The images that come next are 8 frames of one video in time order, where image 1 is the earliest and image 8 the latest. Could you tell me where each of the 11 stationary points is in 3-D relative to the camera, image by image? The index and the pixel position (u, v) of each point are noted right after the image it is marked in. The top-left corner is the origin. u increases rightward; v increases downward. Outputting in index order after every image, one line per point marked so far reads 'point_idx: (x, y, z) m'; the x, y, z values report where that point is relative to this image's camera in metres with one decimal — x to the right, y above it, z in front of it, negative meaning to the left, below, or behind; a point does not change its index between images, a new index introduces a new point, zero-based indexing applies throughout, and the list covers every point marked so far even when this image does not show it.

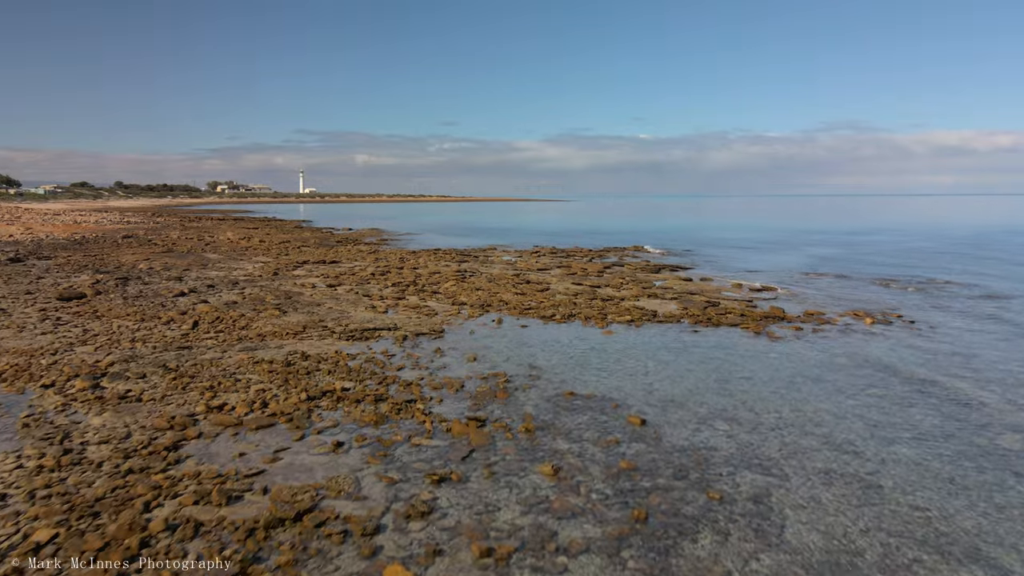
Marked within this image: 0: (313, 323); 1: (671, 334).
0: (-8.5, -1.5, +11.0) m
1: (+6.5, -1.9, +10.6) m
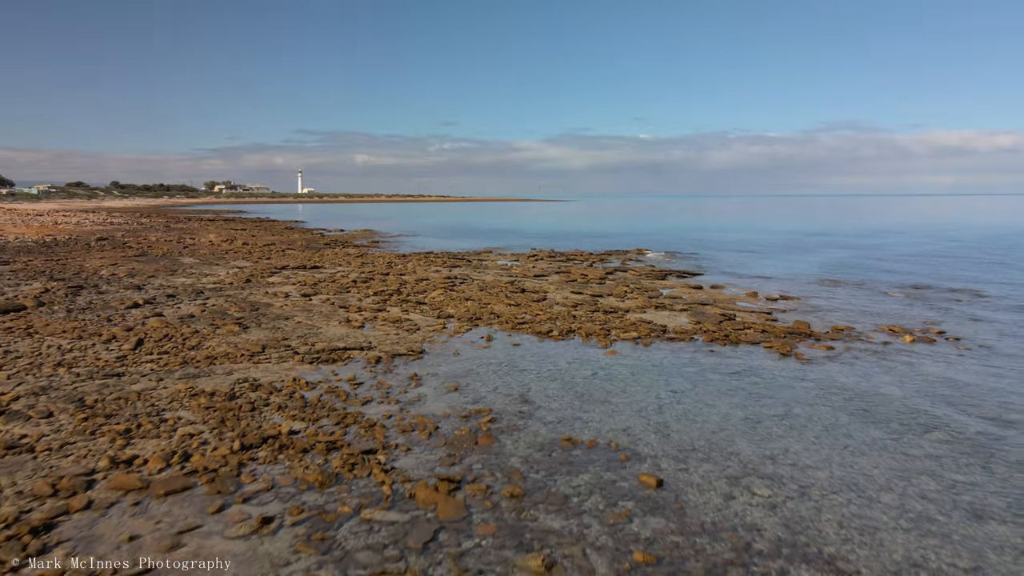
0: (-8.8, -2.0, +9.7) m
1: (+6.1, -2.4, +9.2) m
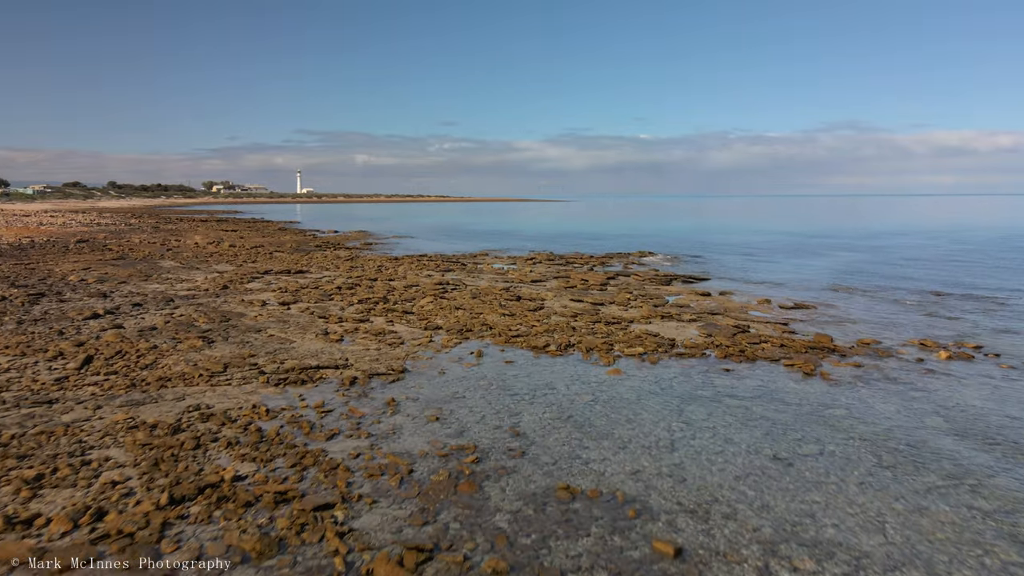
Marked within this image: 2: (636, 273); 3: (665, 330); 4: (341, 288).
0: (-9.1, -2.3, +8.7) m
1: (+5.9, -2.8, +8.2) m
2: (+8.5, +1.0, +17.9) m
3: (+6.4, -1.7, +10.8) m
4: (-9.7, 0.0, +14.8) m
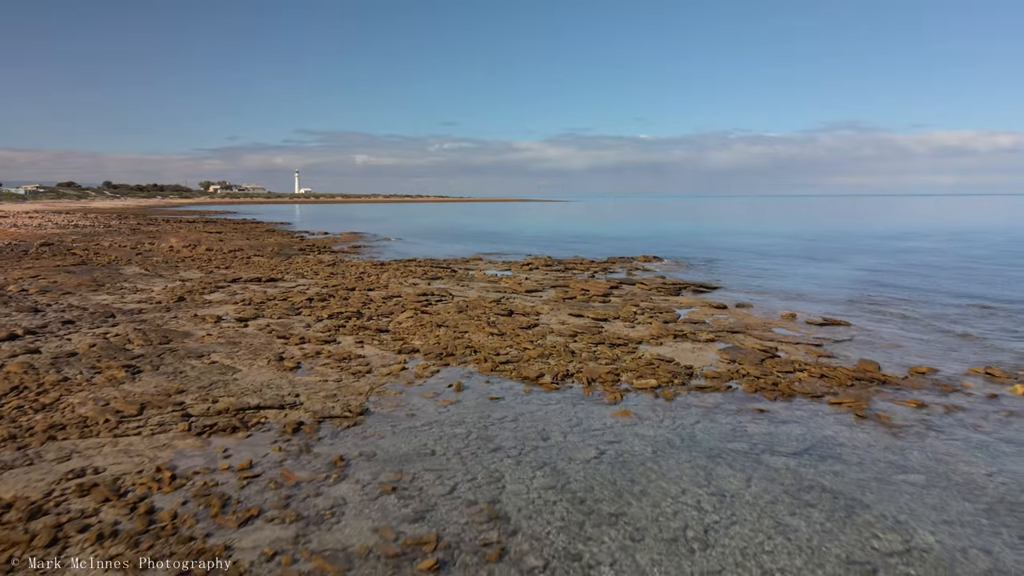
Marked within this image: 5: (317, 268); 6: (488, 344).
0: (-9.5, -2.9, +7.1) m
1: (+5.4, -3.4, +6.6) m
2: (+8.1, +0.4, +16.4) m
3: (+5.9, -2.3, +9.2) m
4: (-10.1, -0.6, +13.2) m
5: (-14.6, +1.5, +19.6) m
6: (-0.9, -2.1, +9.7) m
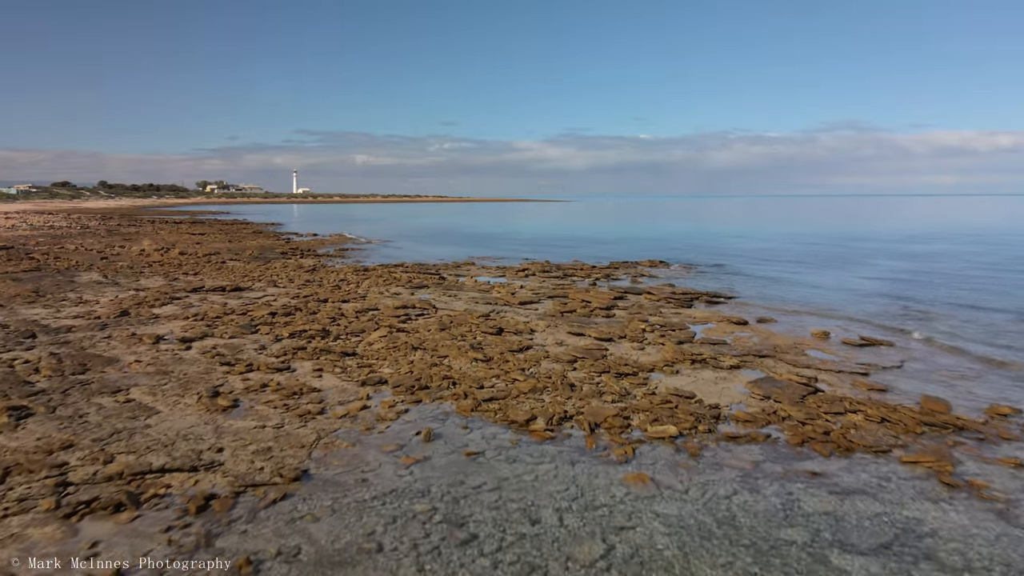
0: (-9.9, -3.5, +5.5) m
1: (+5.1, -3.9, +5.1) m
2: (+7.7, -0.2, +14.8) m
3: (+5.5, -2.9, +7.7) m
4: (-10.5, -1.2, +11.6) m
5: (-15.0, +0.9, +18.0) m
6: (-1.3, -2.6, +8.1) m
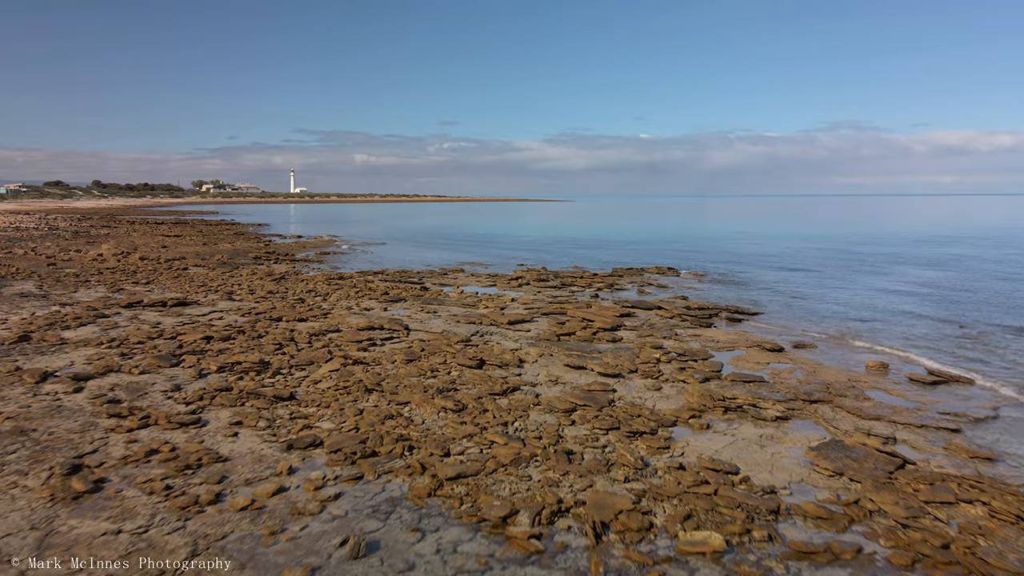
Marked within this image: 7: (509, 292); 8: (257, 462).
0: (-10.4, -4.2, +3.5) m
1: (+4.5, -4.6, +3.1) m
2: (+7.2, -0.8, +12.8) m
3: (+5.0, -3.6, +5.7) m
4: (-11.1, -1.8, +9.6) m
5: (-15.5, +0.2, +16.0) m
6: (-1.8, -3.3, +6.1) m
7: (-0.2, -0.2, +14.7) m
8: (-5.4, -3.7, +5.6) m
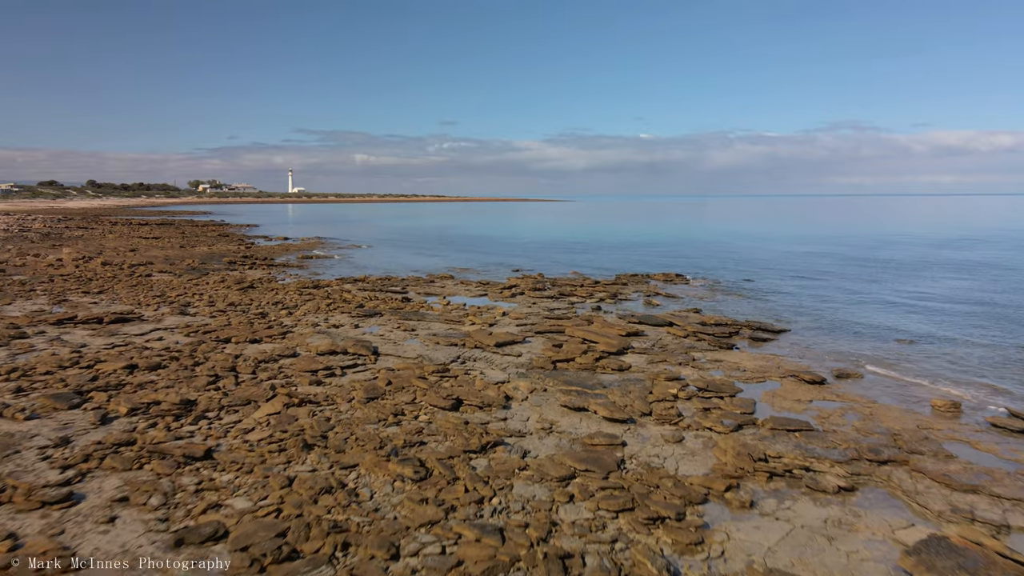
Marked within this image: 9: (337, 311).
0: (-10.8, -4.7, +1.9) m
1: (+4.1, -5.2, +1.5) m
2: (+6.8, -1.4, +11.2) m
3: (+4.6, -4.1, +4.1) m
4: (-11.5, -2.4, +8.0) m
5: (-15.9, -0.3, +14.3) m
6: (-2.2, -3.9, +4.5) m
7: (-0.6, -0.8, +13.1) m
8: (-5.9, -4.2, +4.0) m
9: (-8.3, -0.9, +12.3) m
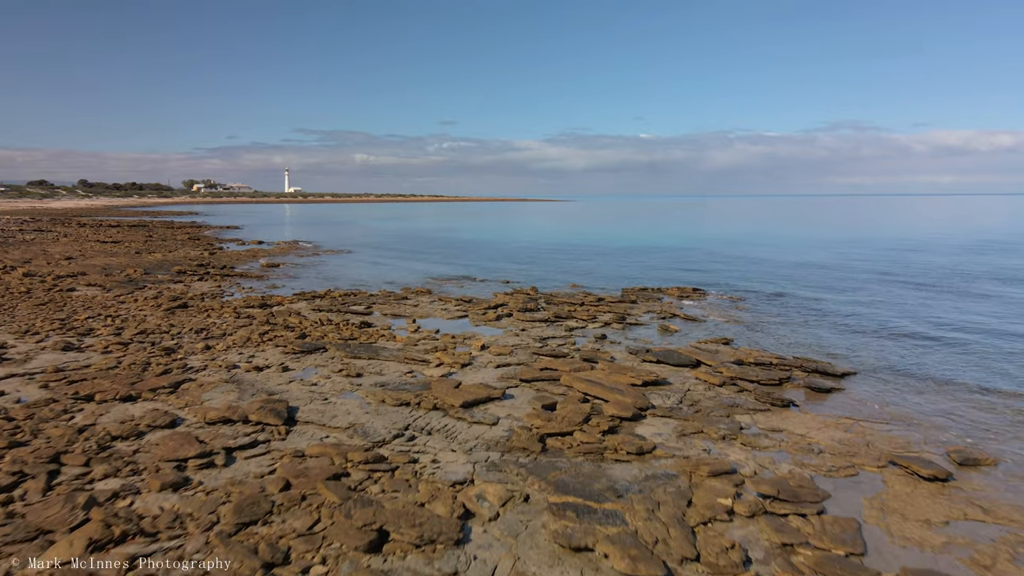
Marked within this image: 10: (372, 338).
0: (-11.5, -5.7, -0.7) m
1: (+3.4, -6.1, -1.2) m
2: (+6.1, -2.4, +8.5) m
3: (+3.9, -5.1, +1.4) m
4: (-12.2, -3.4, +5.4) m
5: (-16.6, -1.3, +11.7) m
6: (-2.9, -4.9, +1.9) m
7: (-1.3, -1.7, +10.5) m
8: (-6.5, -5.2, +1.4) m
9: (-8.9, -1.9, +9.7) m
10: (-5.3, -1.8, +10.0) m
